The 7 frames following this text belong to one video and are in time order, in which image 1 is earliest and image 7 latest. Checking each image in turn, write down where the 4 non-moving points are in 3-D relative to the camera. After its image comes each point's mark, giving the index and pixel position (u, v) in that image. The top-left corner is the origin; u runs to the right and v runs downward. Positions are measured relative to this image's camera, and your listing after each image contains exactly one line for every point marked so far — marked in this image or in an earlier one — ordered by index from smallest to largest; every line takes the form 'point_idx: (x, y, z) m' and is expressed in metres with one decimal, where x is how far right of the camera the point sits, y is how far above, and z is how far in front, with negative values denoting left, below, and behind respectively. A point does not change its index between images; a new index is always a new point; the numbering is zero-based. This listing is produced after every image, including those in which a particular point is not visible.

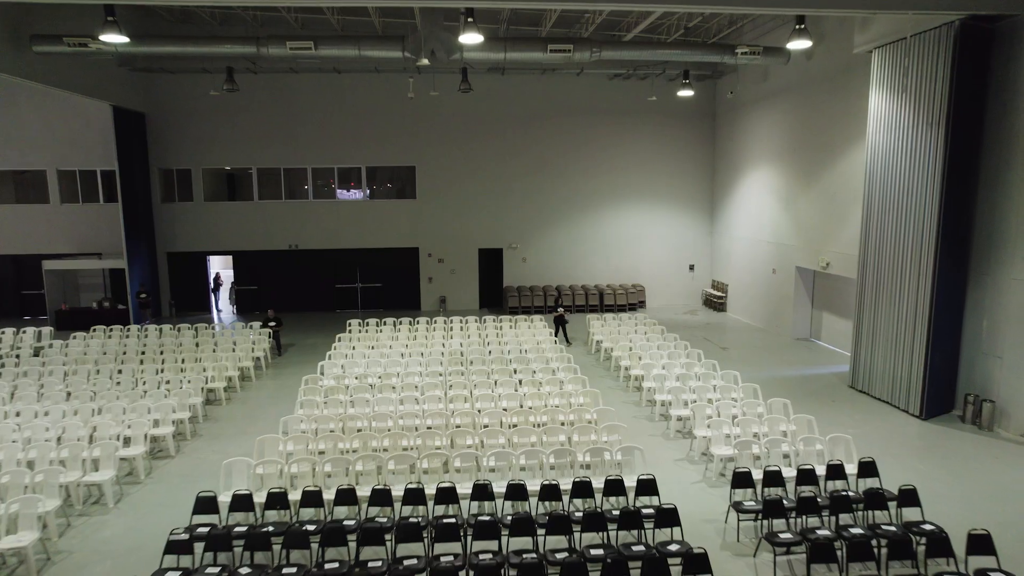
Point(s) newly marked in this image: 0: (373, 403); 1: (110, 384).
0: (-2.1, -1.7, +10.3) m
1: (-6.6, -1.5, +11.3) m
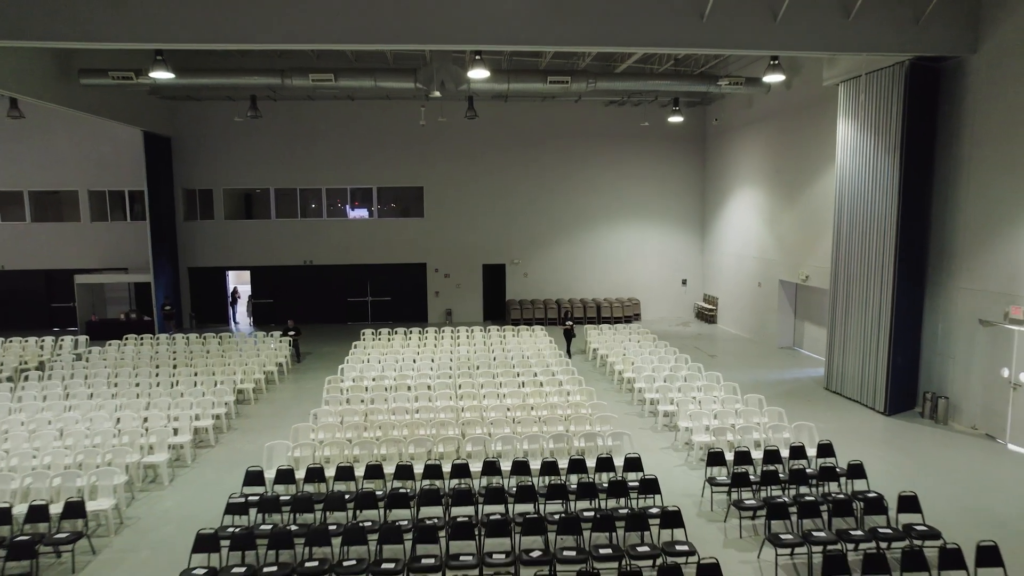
0: (-2.0, -1.8, +11.4) m
1: (-6.6, -1.7, +12.4) m
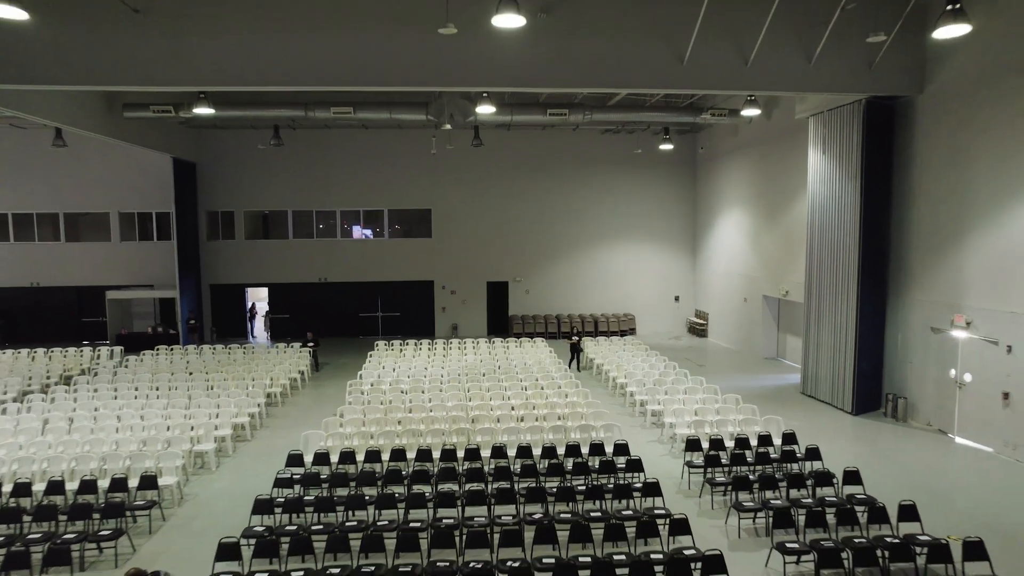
0: (-1.9, -2.0, +12.7) m
1: (-6.5, -2.0, +13.7) m
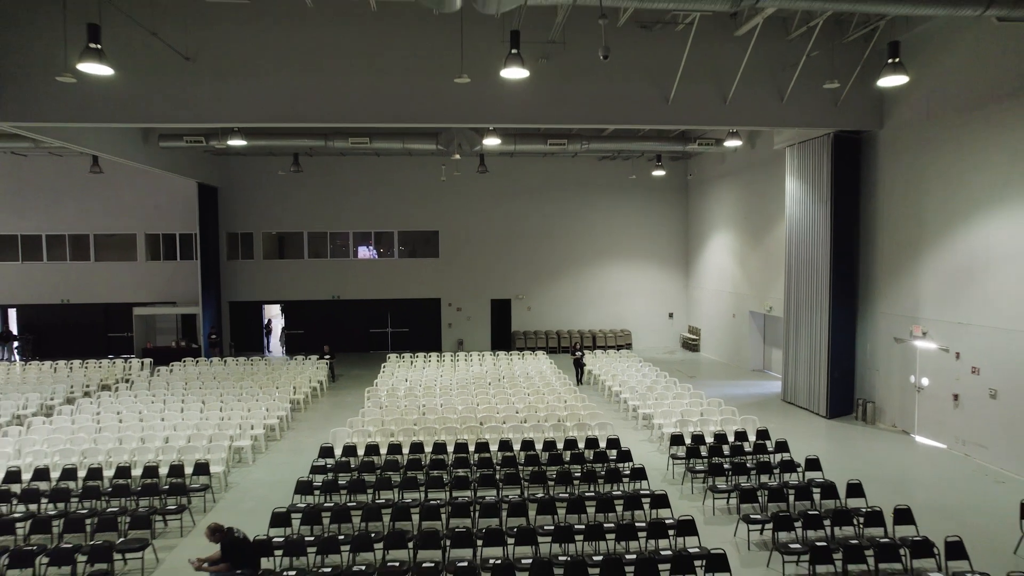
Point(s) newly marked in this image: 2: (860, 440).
0: (-1.8, -2.3, +13.9) m
1: (-6.4, -2.3, +14.9) m
2: (+6.6, -2.9, +12.8) m
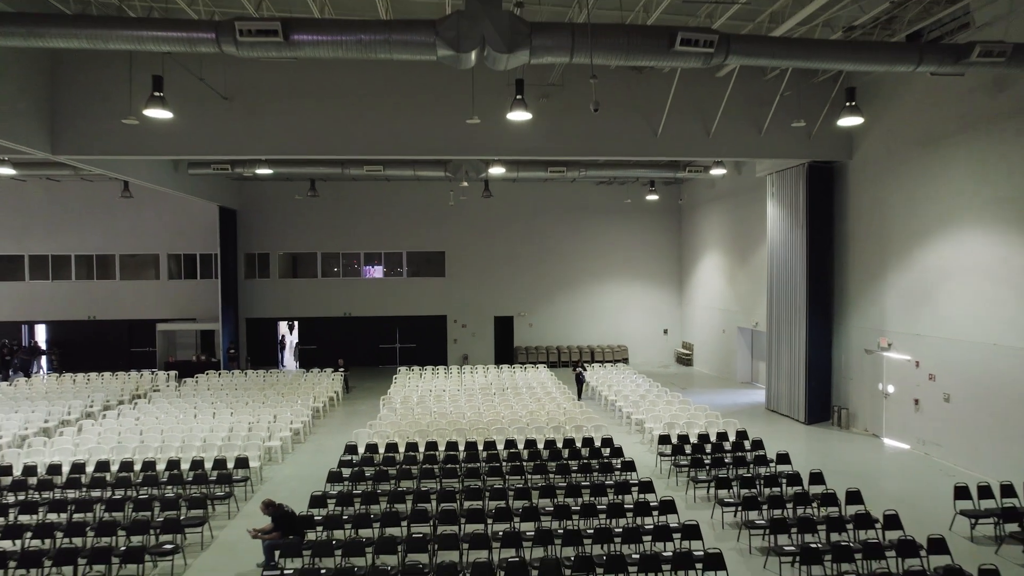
0: (-1.8, -2.7, +15.1) m
1: (-6.3, -2.7, +16.2) m
2: (+6.7, -3.2, +14.0) m
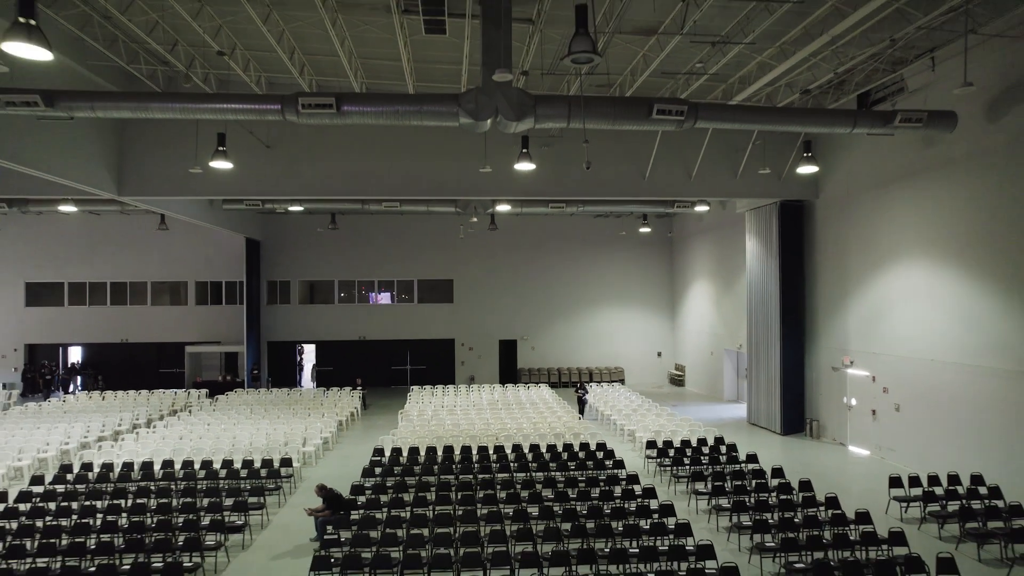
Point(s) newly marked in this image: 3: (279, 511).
0: (-1.6, -3.3, +16.9) m
1: (-6.2, -3.3, +17.9) m
2: (+6.8, -3.8, +15.7) m
3: (-3.8, -3.7, +11.1) m
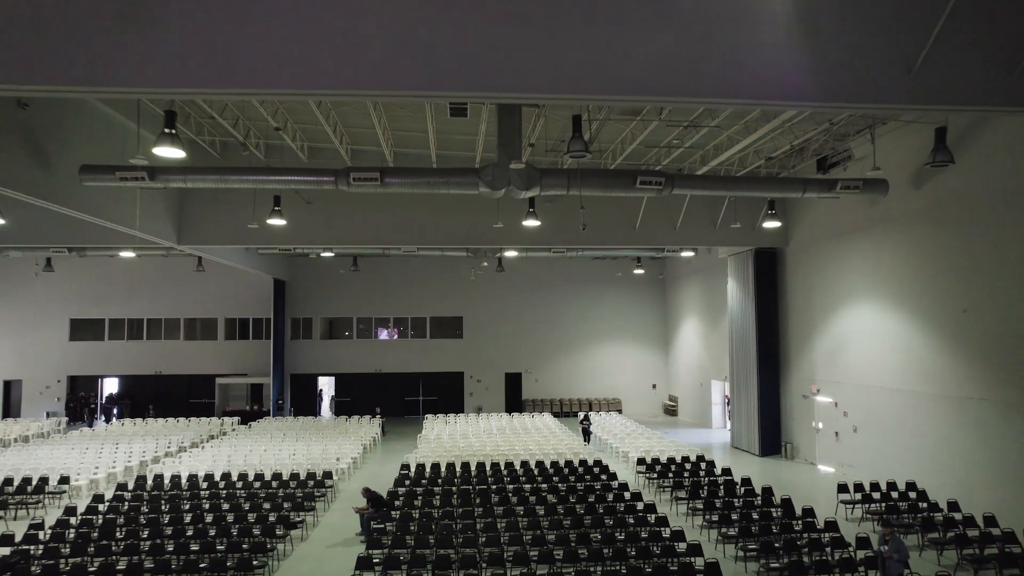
0: (-1.4, -4.3, +18.9) m
1: (-6.0, -4.4, +19.9) m
2: (+7.0, -4.7, +17.7) m
3: (-3.7, -4.4, +13.1) m
